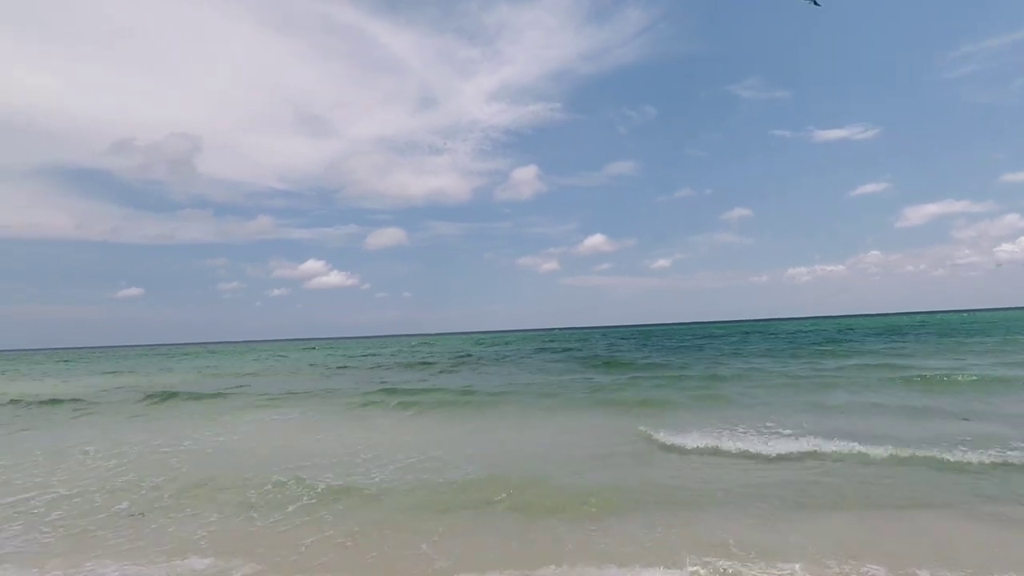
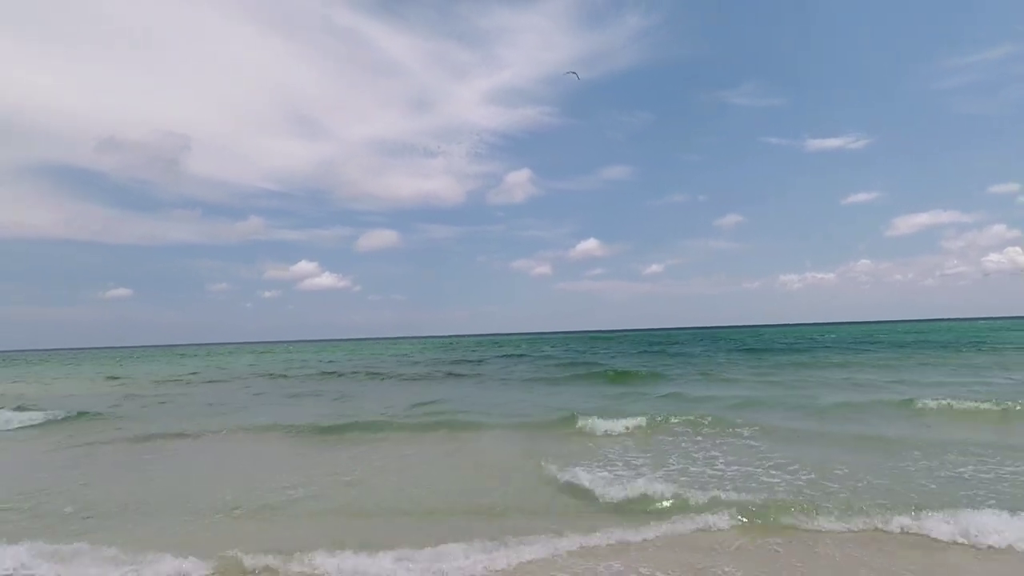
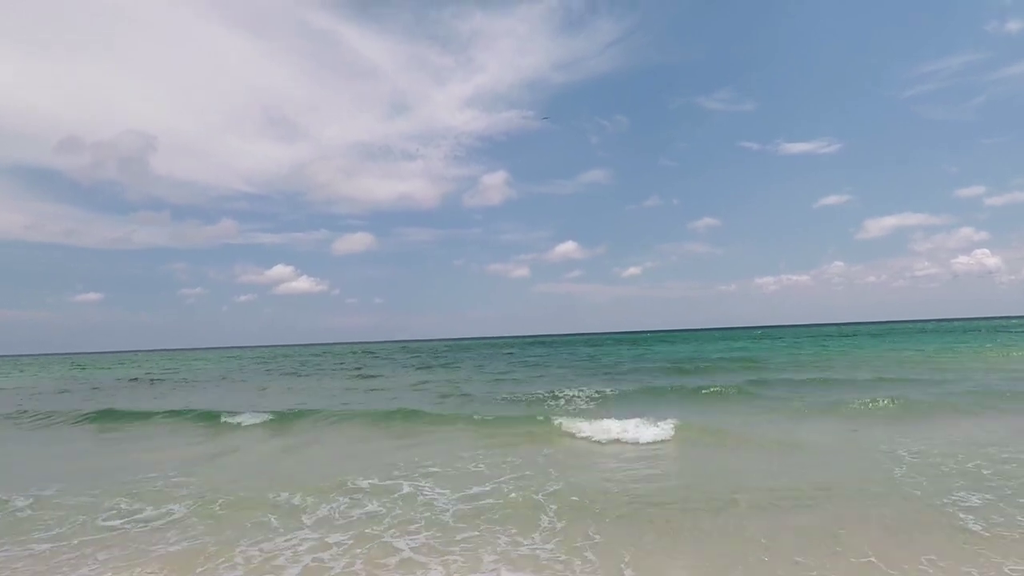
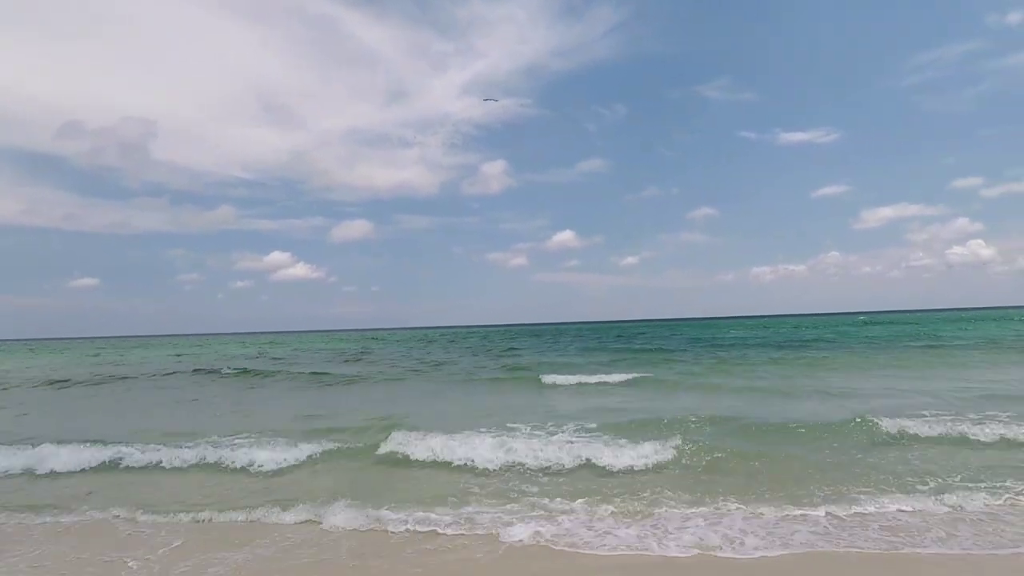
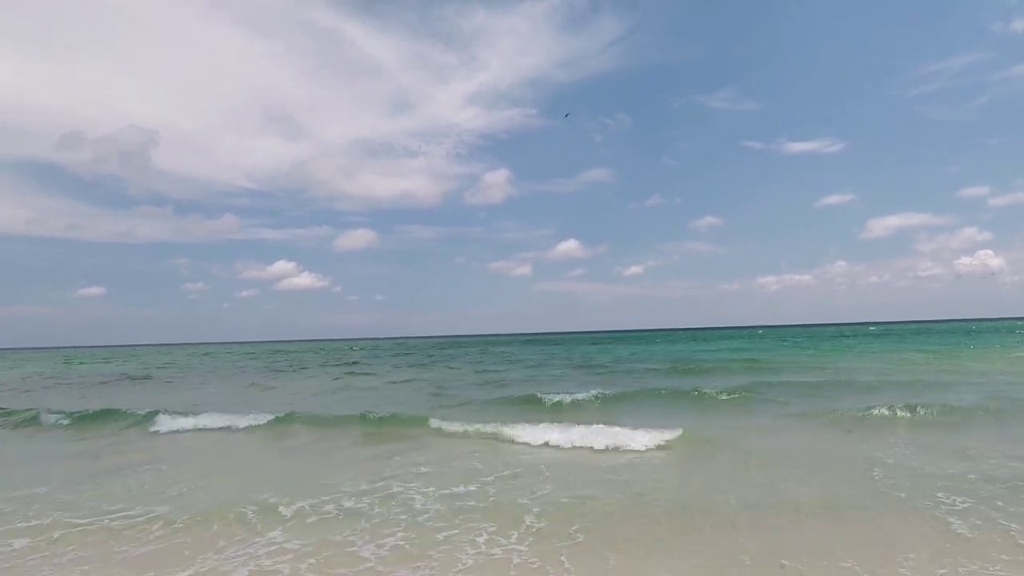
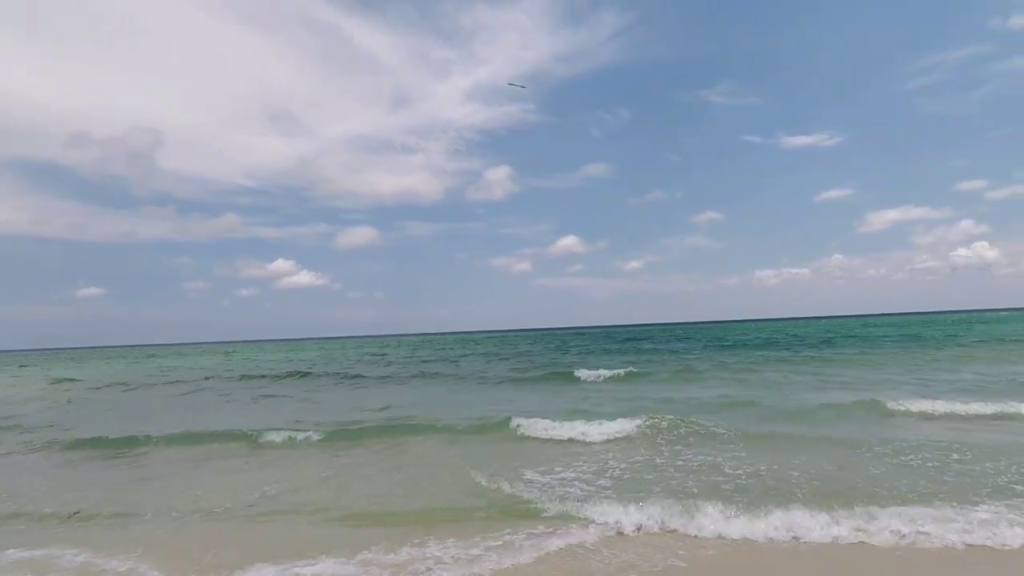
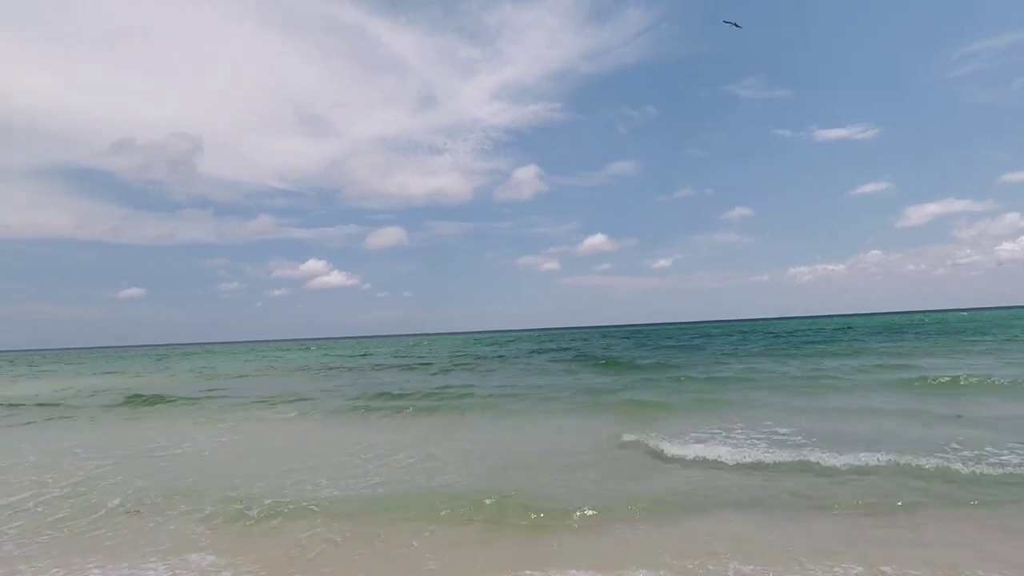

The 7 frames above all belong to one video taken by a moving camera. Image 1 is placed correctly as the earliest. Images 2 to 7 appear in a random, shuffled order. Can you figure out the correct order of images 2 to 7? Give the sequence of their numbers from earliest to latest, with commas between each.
7, 2, 6, 4, 3, 5
